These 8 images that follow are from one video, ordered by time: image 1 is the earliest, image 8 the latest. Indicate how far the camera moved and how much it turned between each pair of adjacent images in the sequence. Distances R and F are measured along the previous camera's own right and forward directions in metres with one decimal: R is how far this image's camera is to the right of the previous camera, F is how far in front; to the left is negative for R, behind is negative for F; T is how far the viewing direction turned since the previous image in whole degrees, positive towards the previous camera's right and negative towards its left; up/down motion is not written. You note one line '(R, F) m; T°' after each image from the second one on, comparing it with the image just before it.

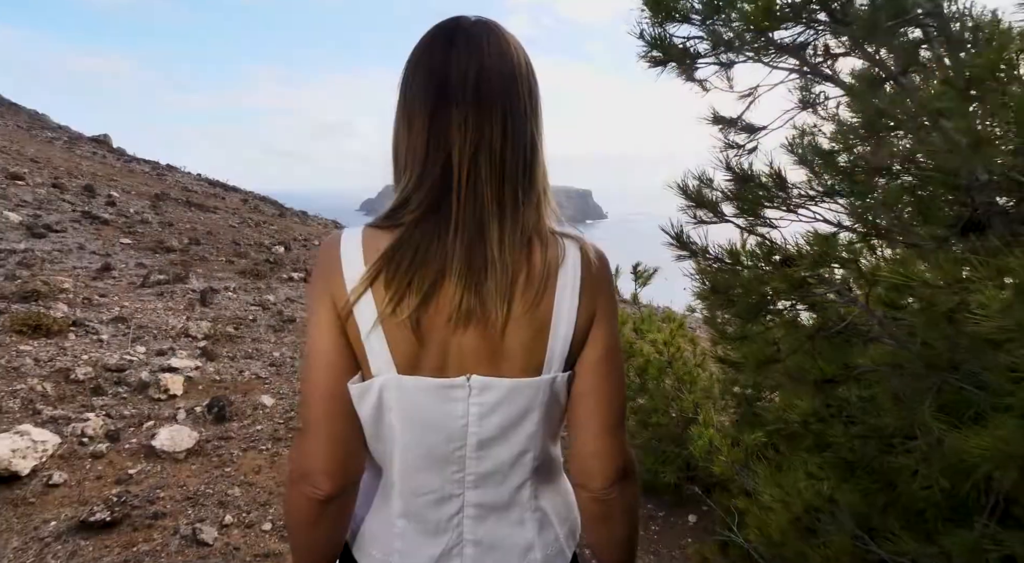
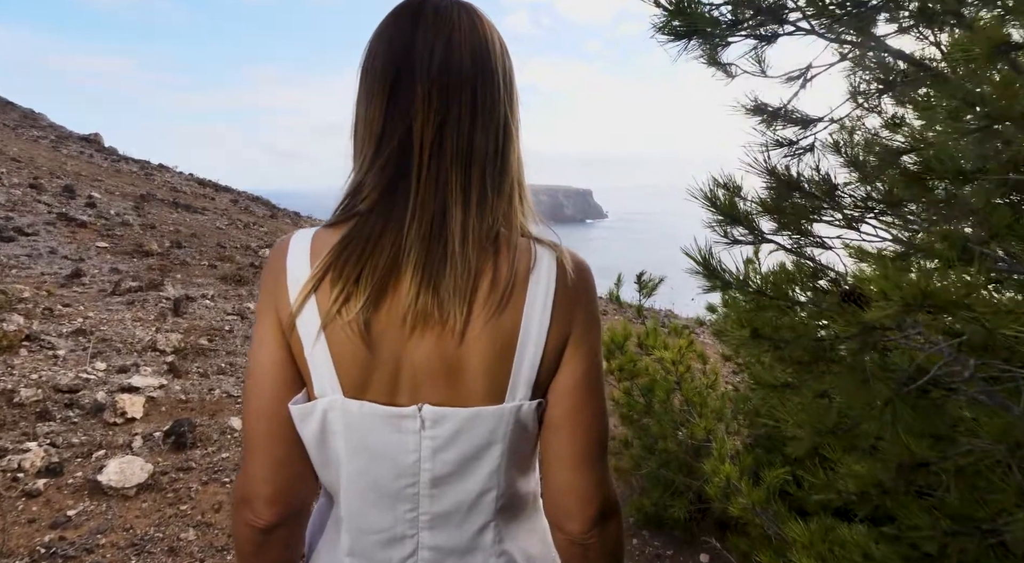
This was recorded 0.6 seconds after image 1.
(0.0, +0.3) m; 0°
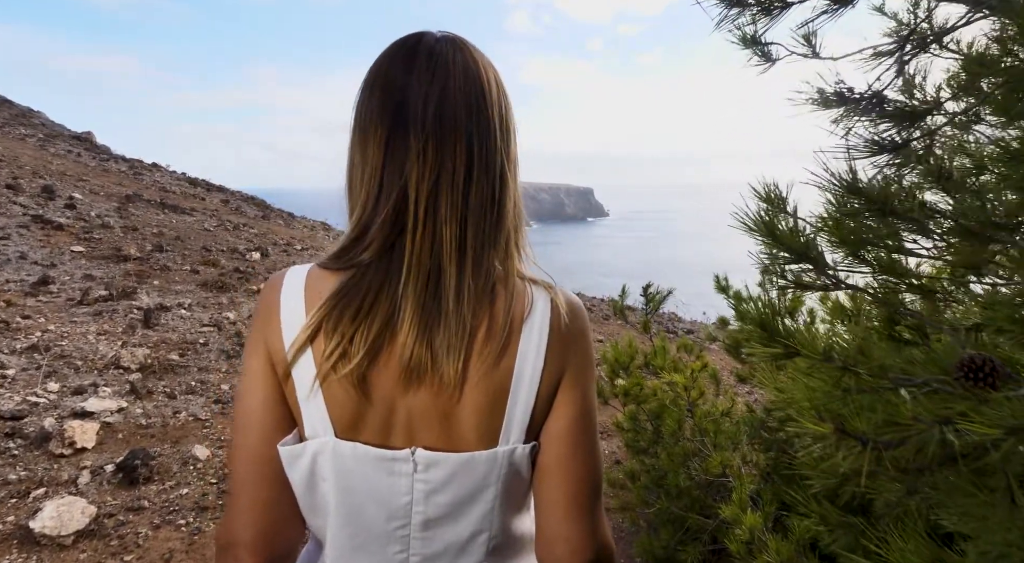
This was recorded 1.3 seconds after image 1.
(0.0, +0.3) m; 0°
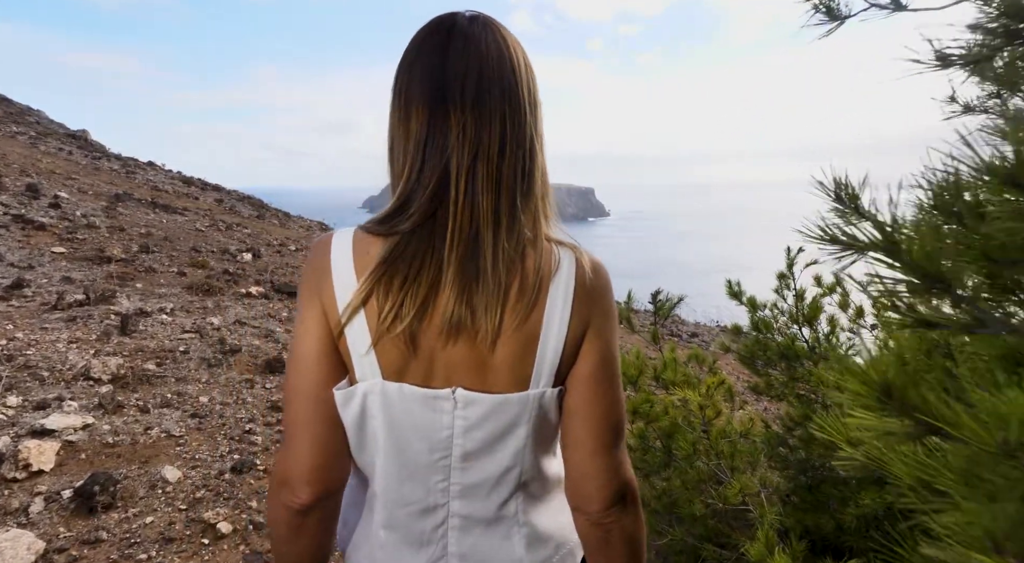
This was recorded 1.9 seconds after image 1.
(0.0, +0.3) m; 0°
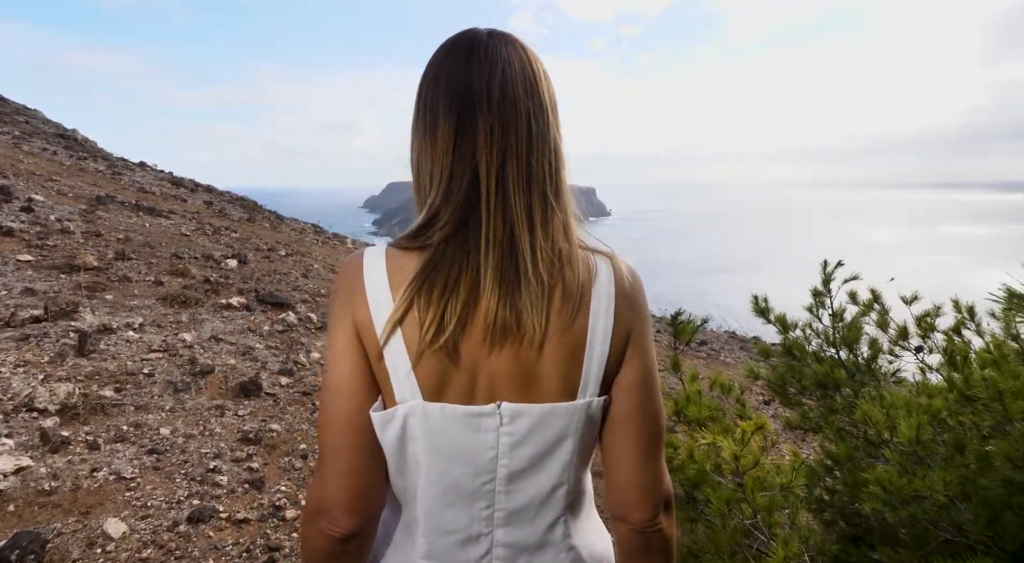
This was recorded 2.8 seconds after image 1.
(0.0, +0.4) m; 0°
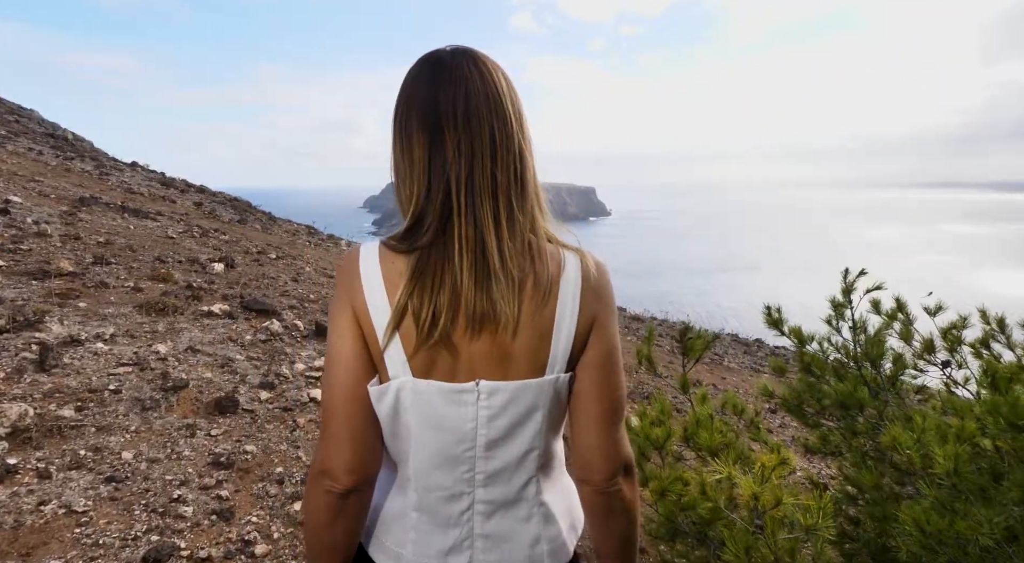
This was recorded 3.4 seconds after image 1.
(0.0, +0.3) m; 0°
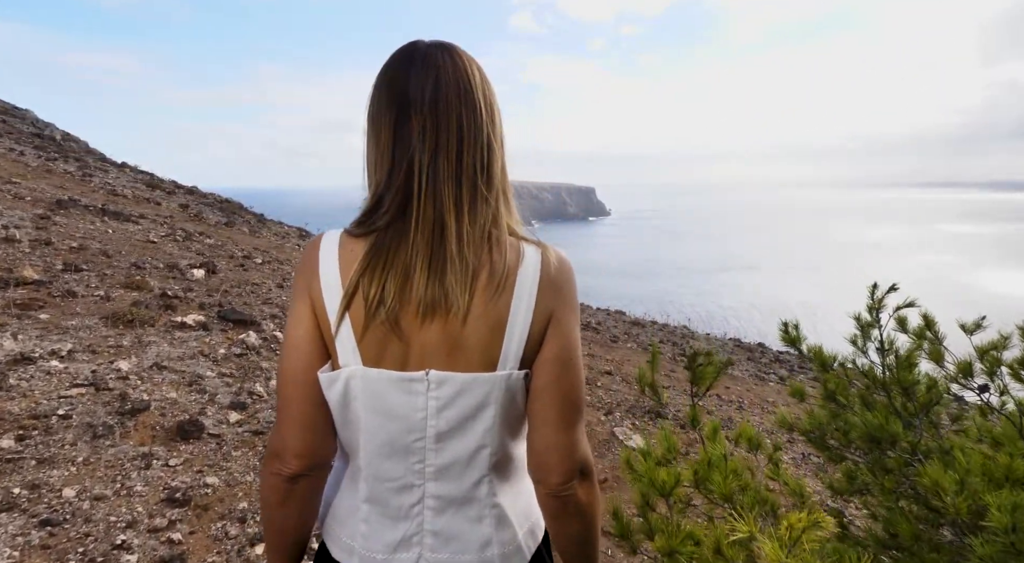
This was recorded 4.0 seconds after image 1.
(+0.1, +0.3) m; 0°
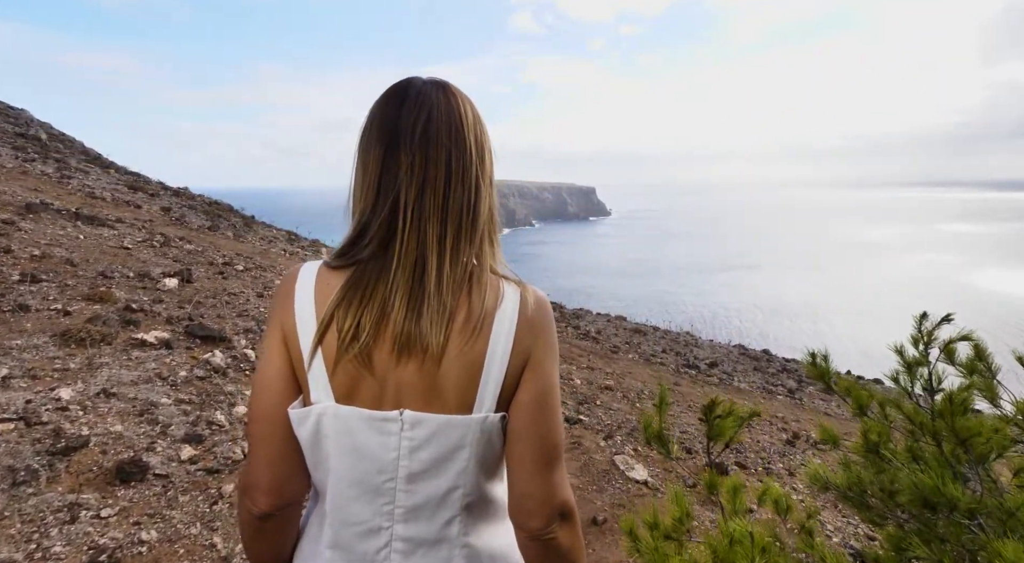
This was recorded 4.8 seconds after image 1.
(+0.1, +0.4) m; 0°
